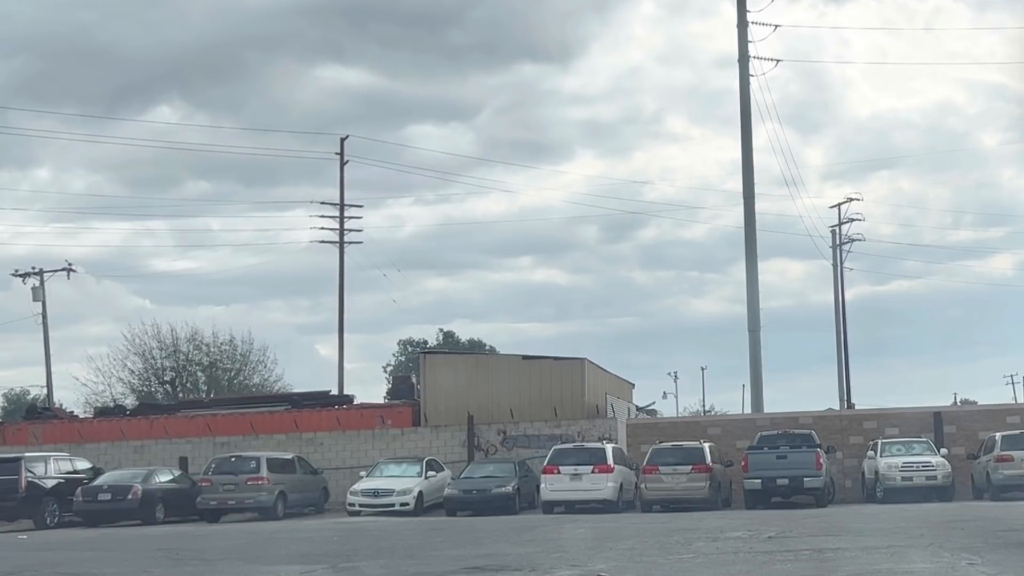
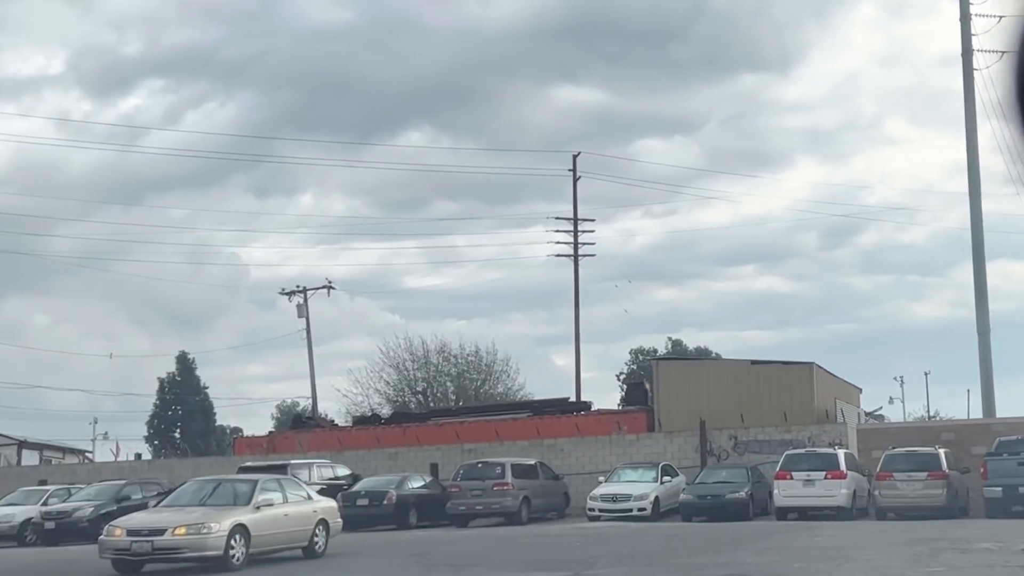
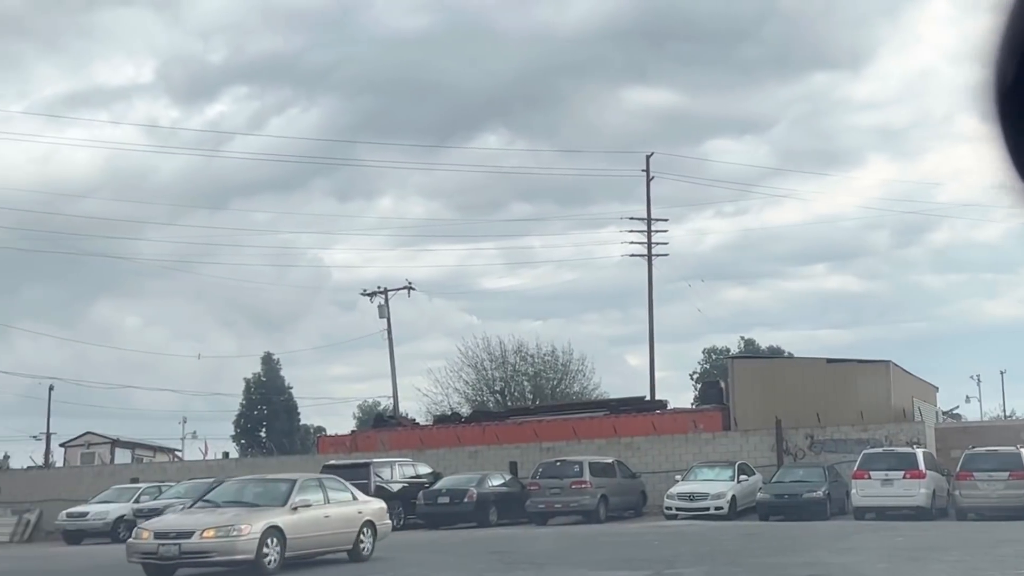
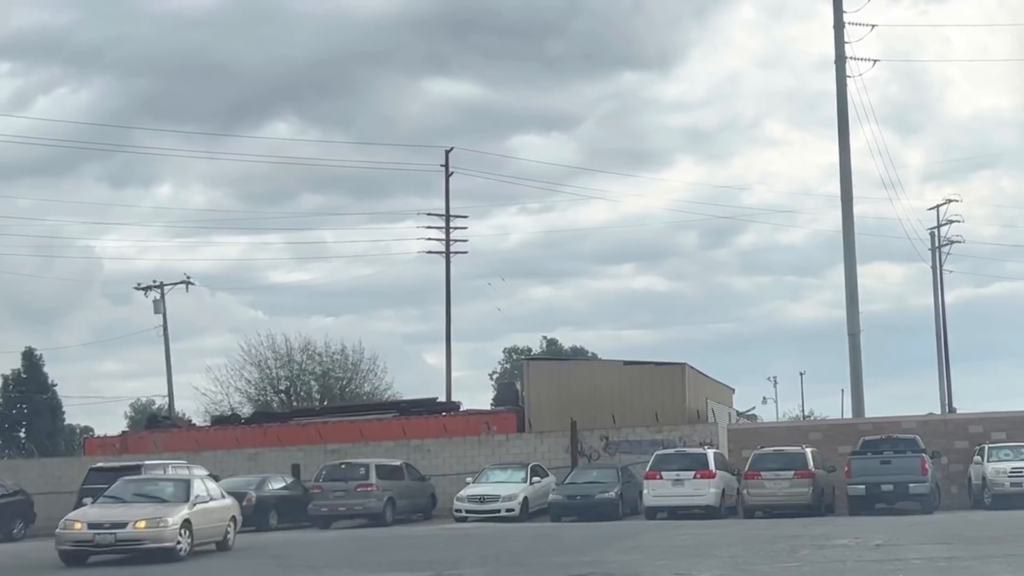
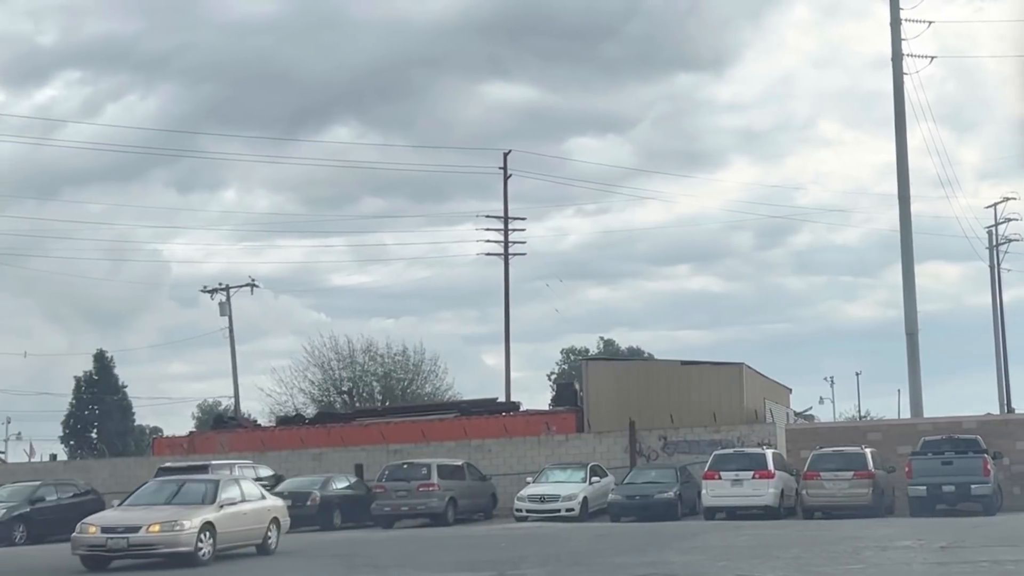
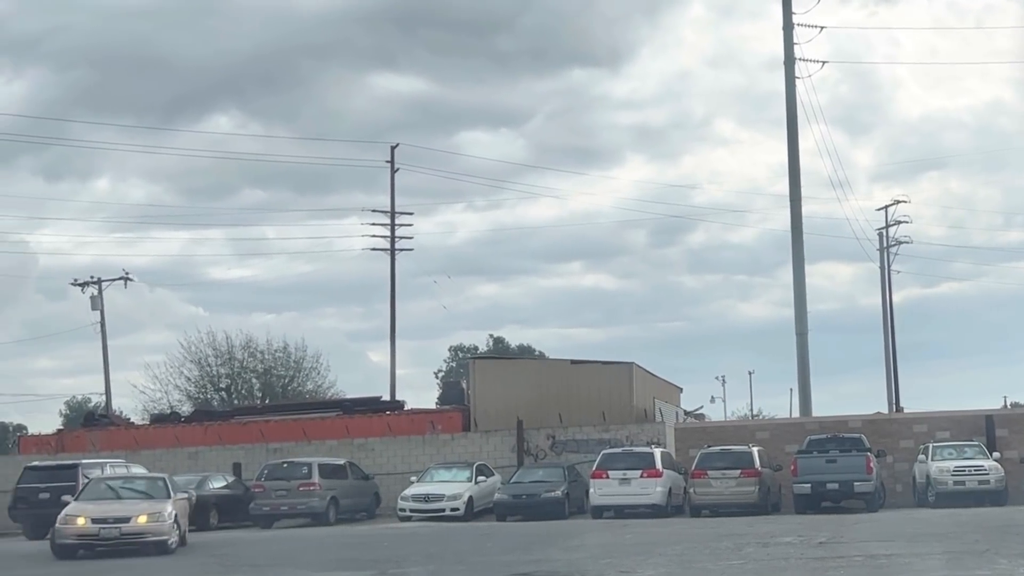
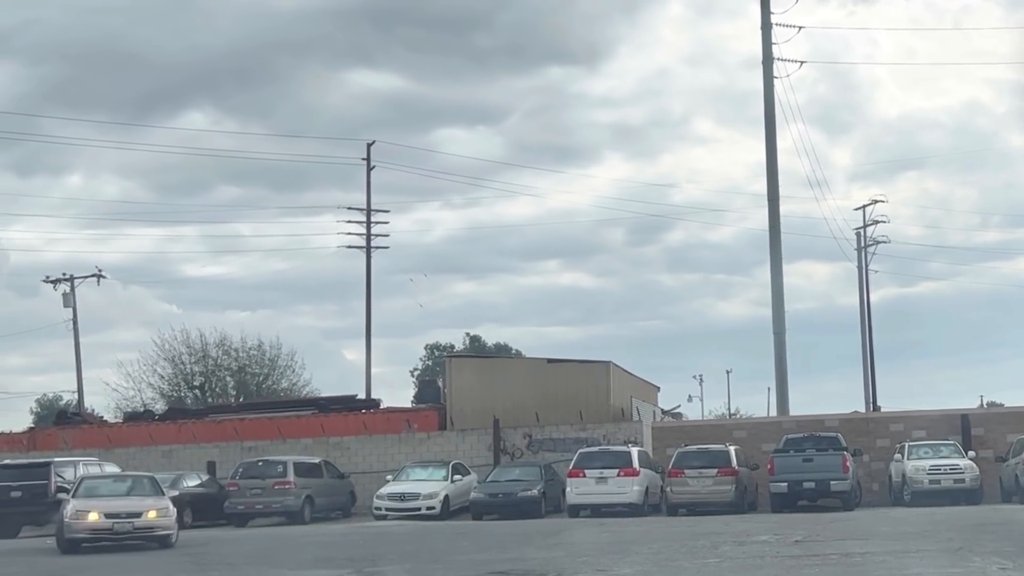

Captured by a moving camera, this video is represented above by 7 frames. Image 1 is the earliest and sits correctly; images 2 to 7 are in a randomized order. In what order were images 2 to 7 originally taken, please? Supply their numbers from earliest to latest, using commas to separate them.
7, 6, 4, 5, 2, 3
